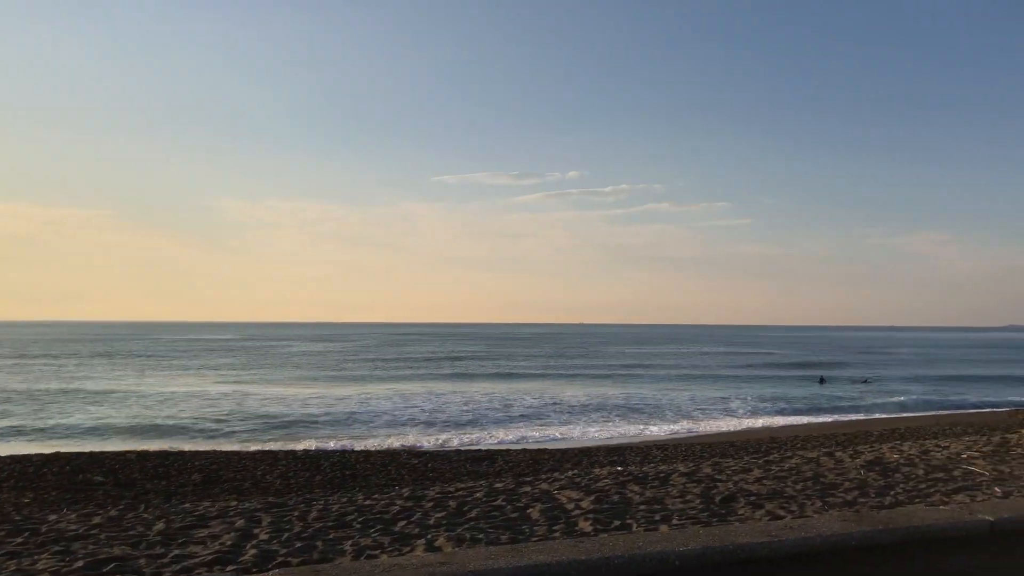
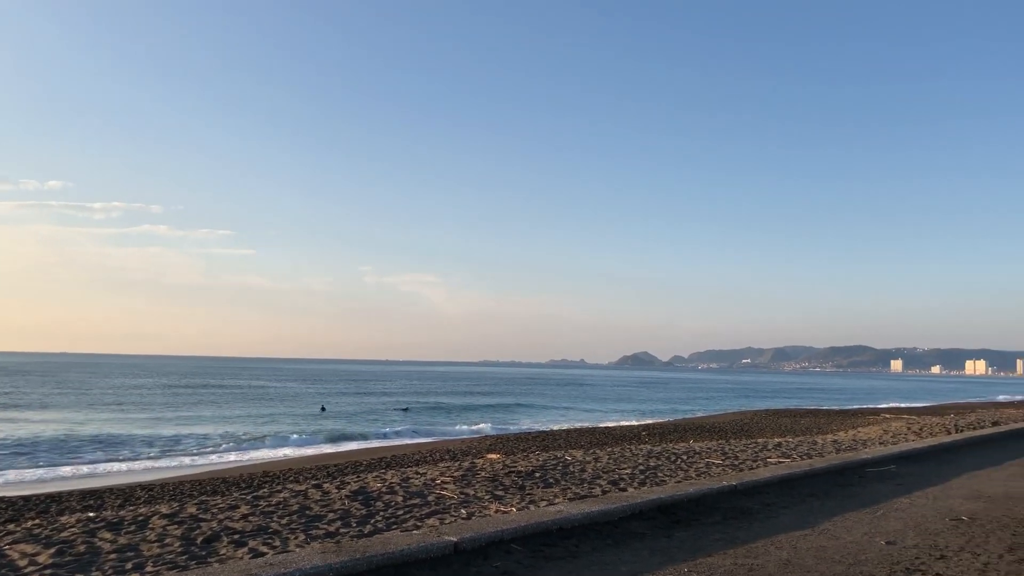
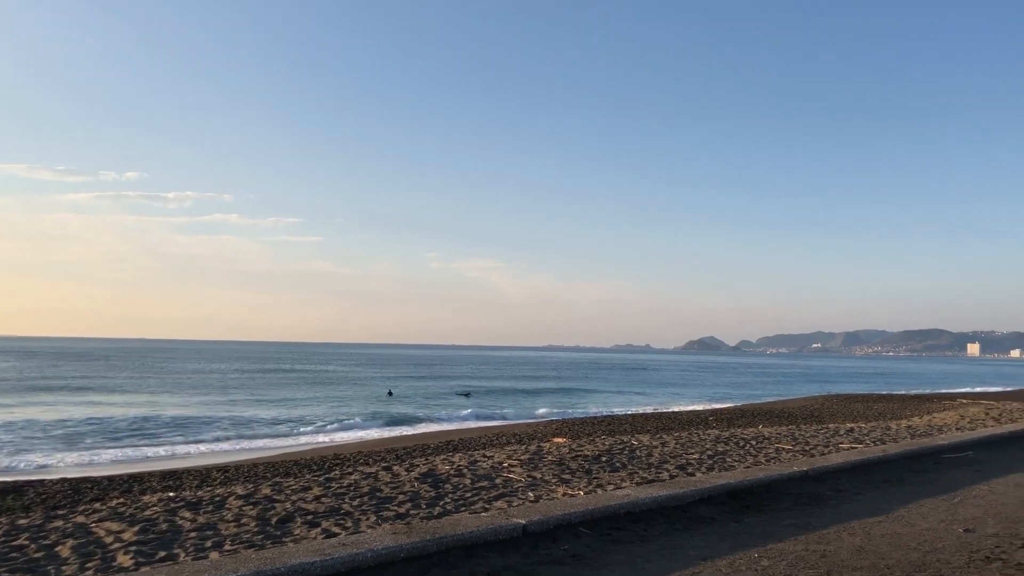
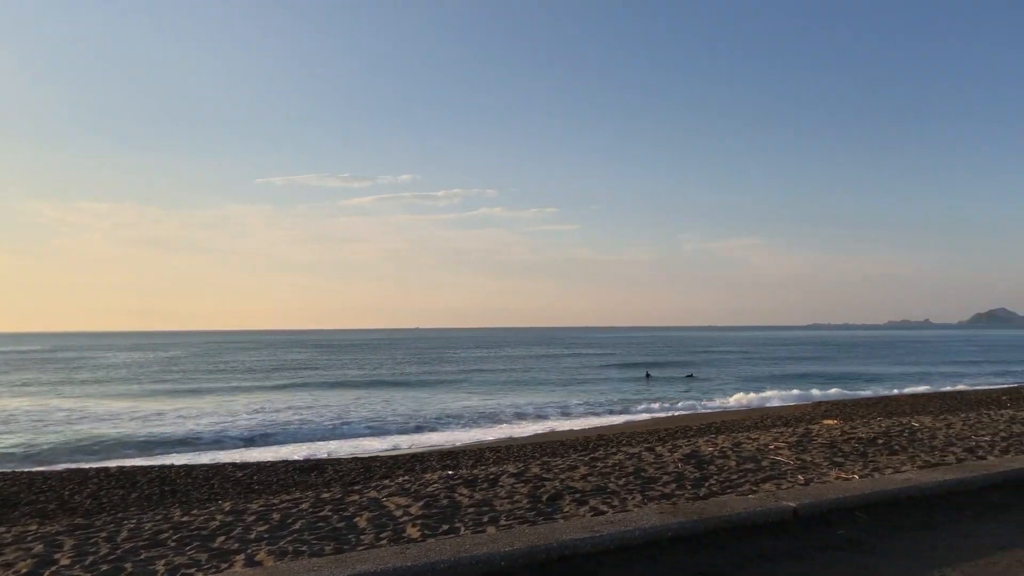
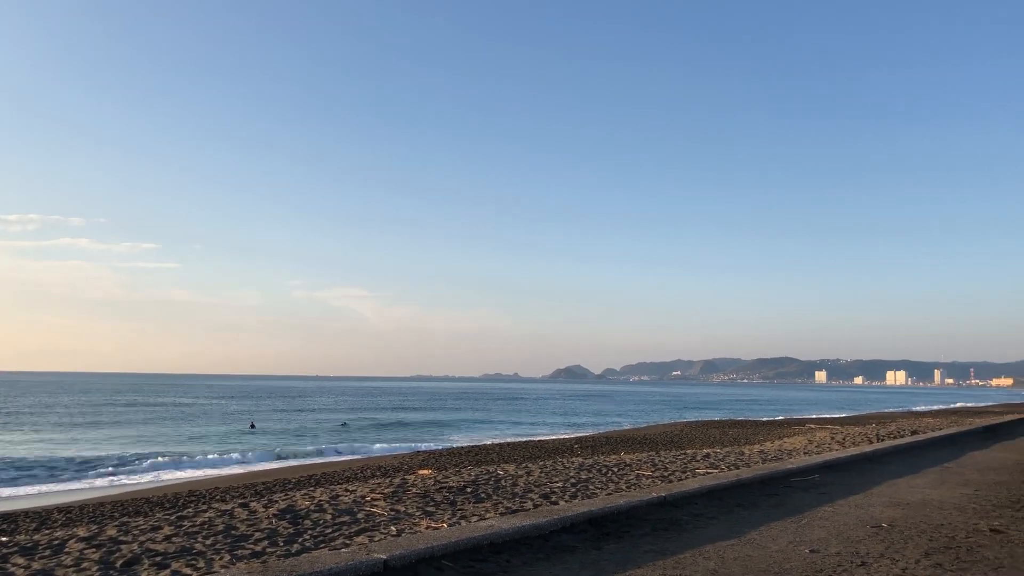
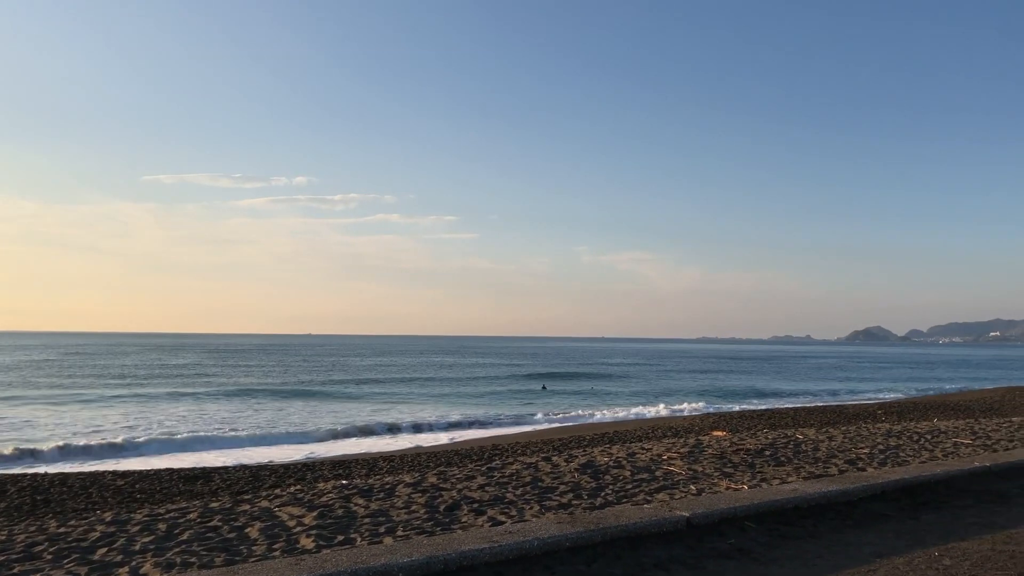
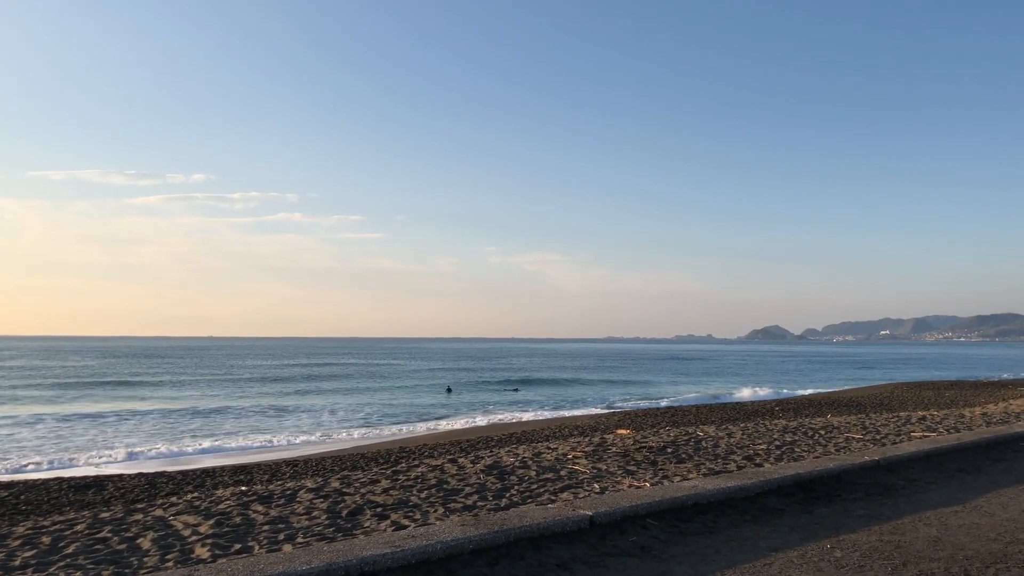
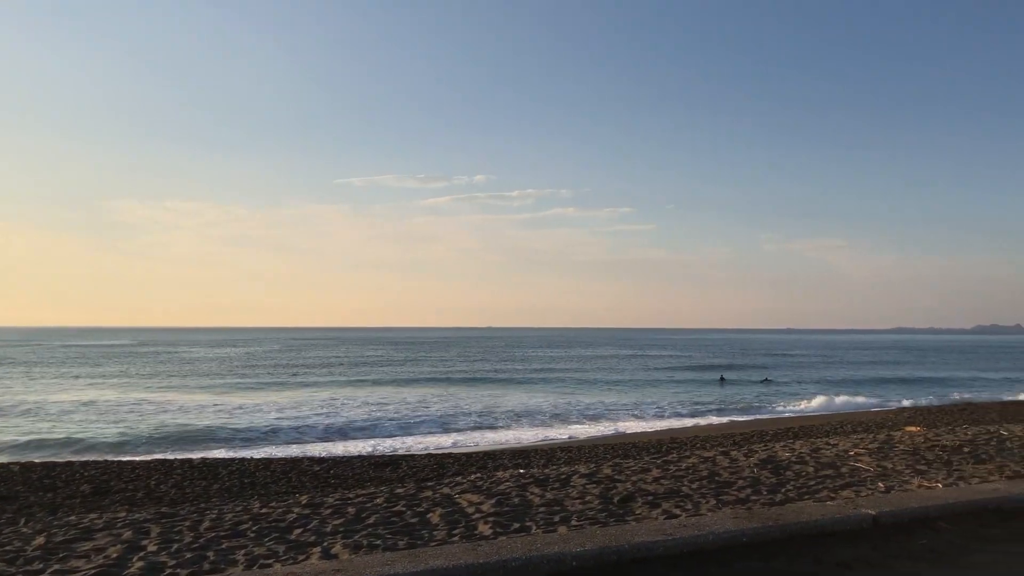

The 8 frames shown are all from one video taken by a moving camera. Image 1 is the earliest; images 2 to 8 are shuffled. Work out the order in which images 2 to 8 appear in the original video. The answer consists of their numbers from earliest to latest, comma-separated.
8, 4, 6, 7, 3, 2, 5
